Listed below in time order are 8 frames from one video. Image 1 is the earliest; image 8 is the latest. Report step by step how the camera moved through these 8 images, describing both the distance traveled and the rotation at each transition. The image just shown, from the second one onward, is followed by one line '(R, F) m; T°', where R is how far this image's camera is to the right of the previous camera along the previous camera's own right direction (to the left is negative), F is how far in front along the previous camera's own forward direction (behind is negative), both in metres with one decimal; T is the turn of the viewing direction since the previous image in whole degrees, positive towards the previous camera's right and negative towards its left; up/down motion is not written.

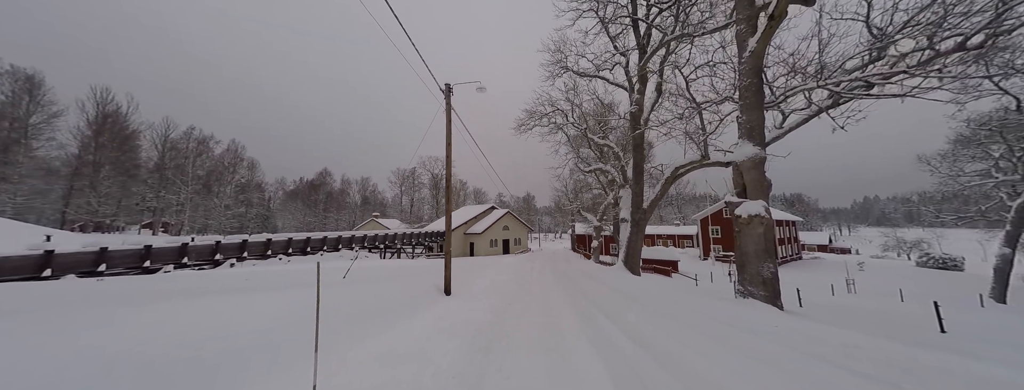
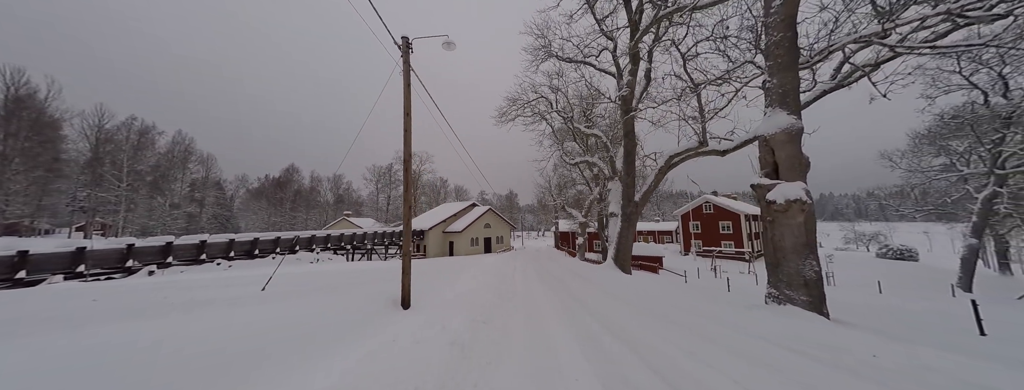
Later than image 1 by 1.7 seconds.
(+0.1, +1.1) m; +4°
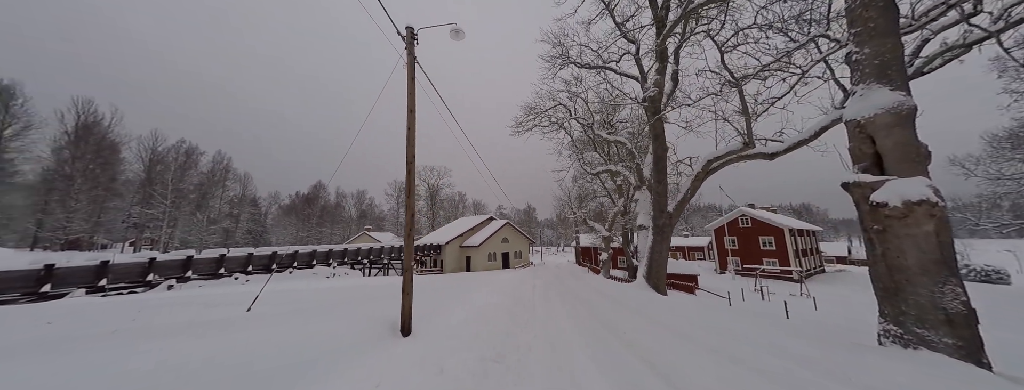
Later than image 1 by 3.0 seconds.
(0.0, +0.6) m; -4°
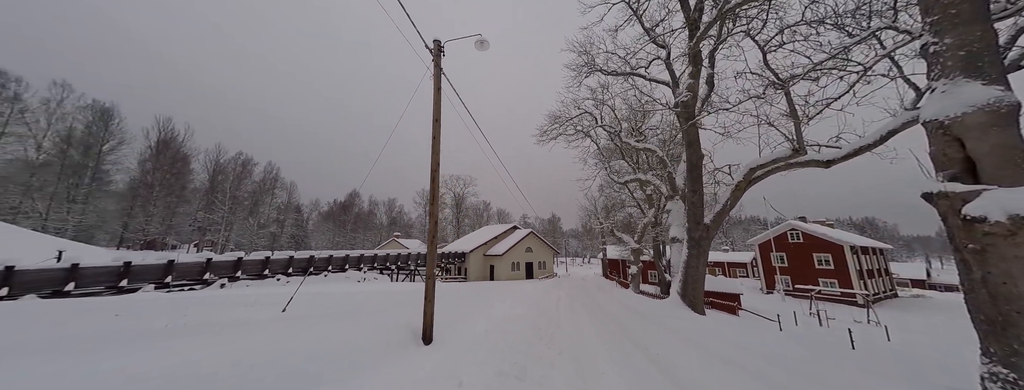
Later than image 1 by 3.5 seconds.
(0.0, +0.1) m; -5°
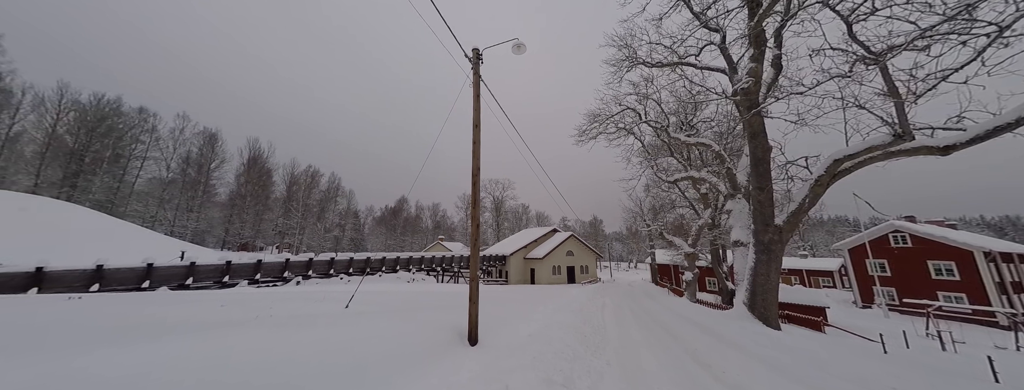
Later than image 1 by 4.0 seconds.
(0.0, +0.1) m; -8°
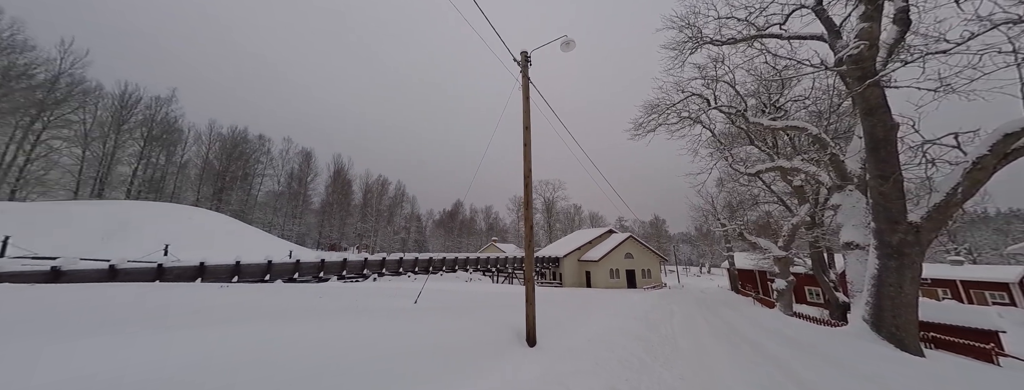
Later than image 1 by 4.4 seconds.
(-0.1, +0.1) m; -11°
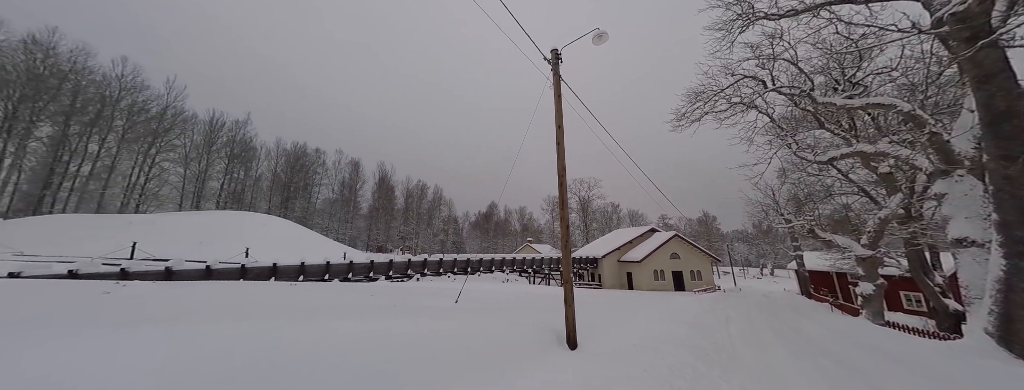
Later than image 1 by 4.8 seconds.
(0.0, +0.1) m; -7°
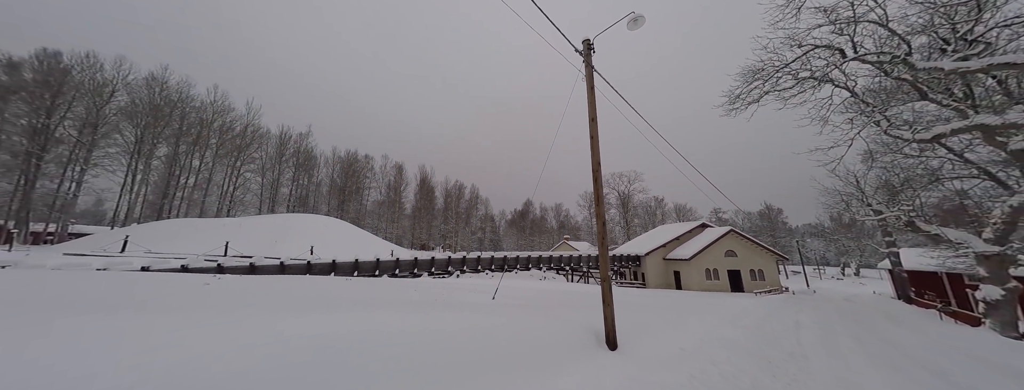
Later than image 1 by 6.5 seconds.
(0.0, +0.1) m; -7°
